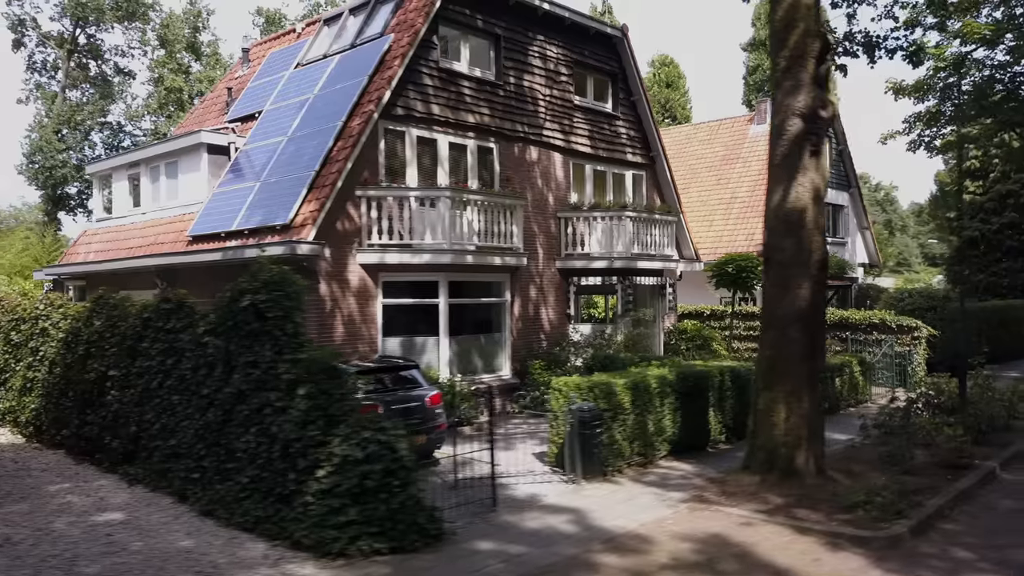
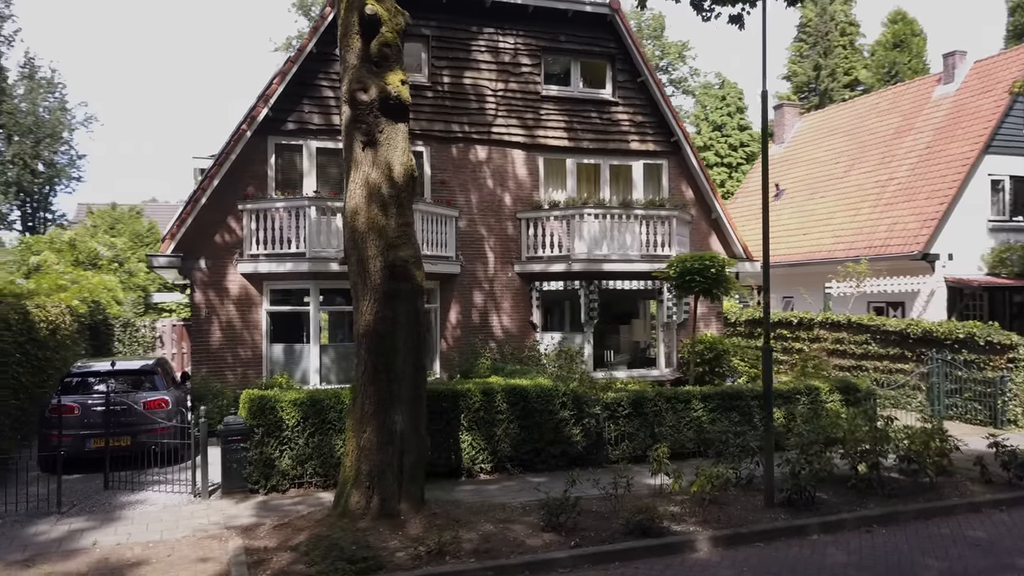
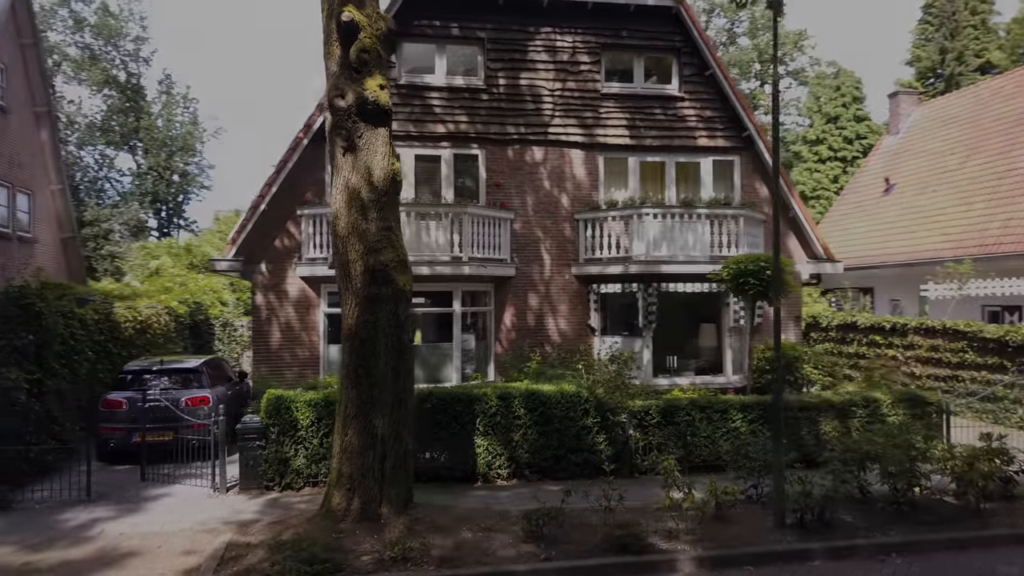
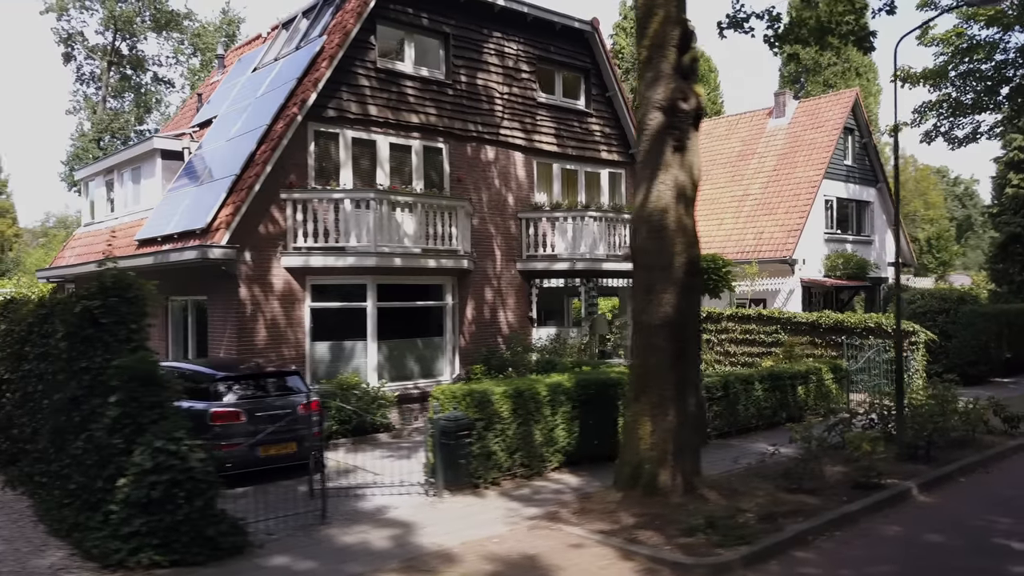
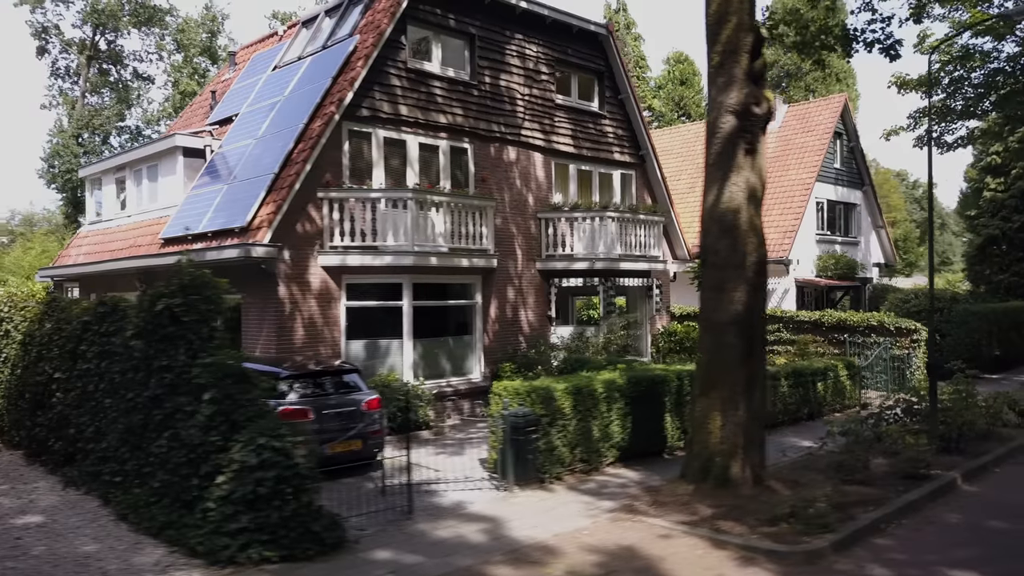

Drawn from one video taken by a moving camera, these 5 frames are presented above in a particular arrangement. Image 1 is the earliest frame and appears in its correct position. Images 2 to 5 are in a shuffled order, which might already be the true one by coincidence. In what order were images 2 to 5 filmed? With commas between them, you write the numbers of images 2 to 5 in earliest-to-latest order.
5, 4, 2, 3
